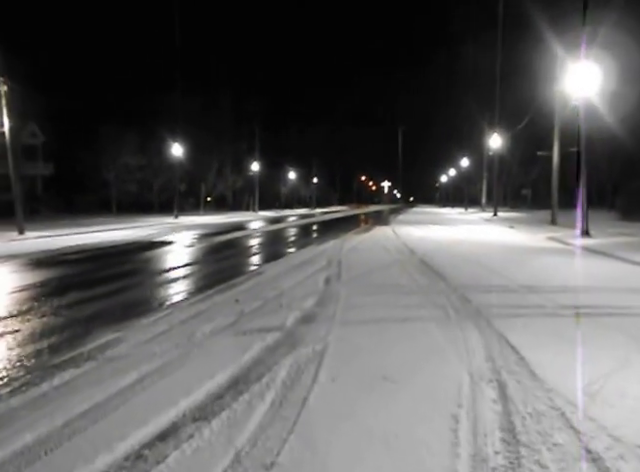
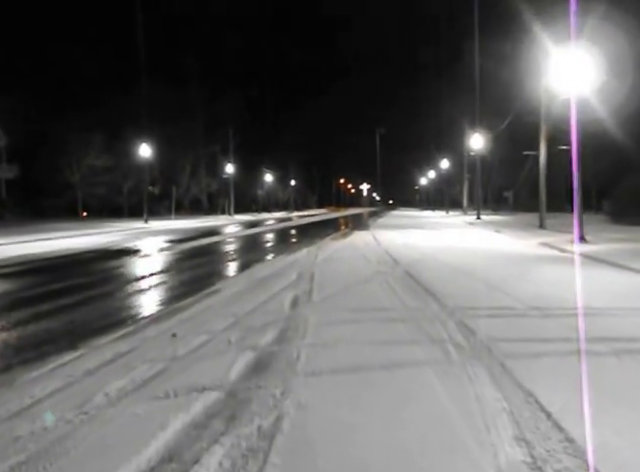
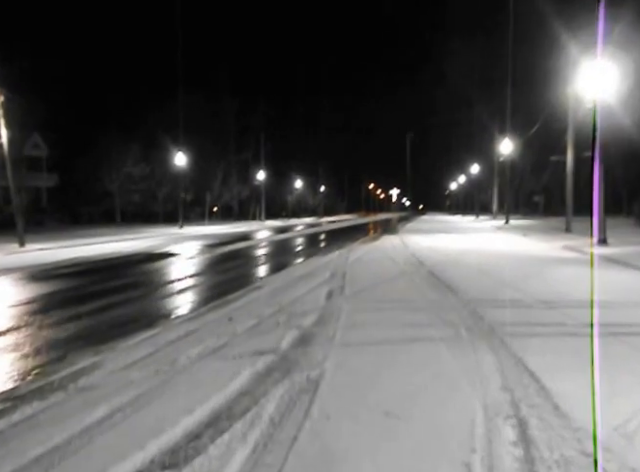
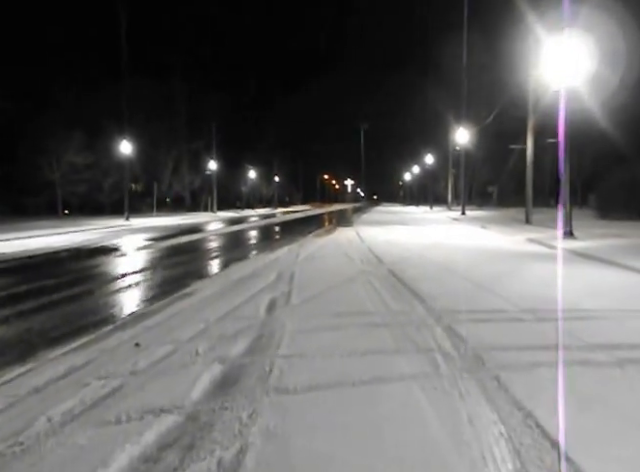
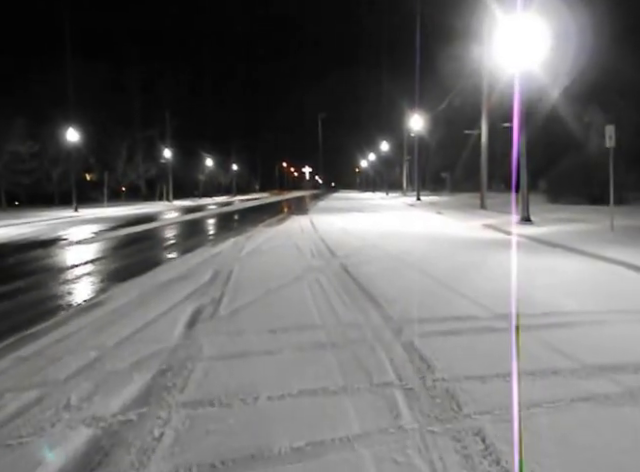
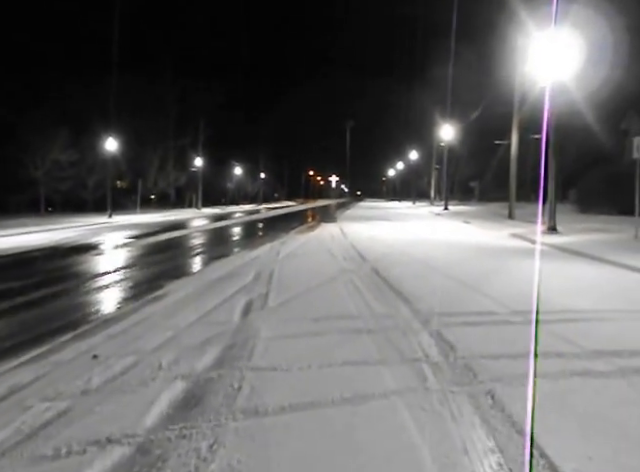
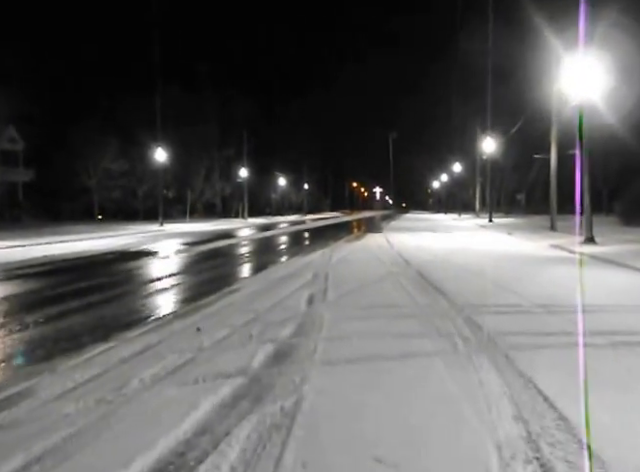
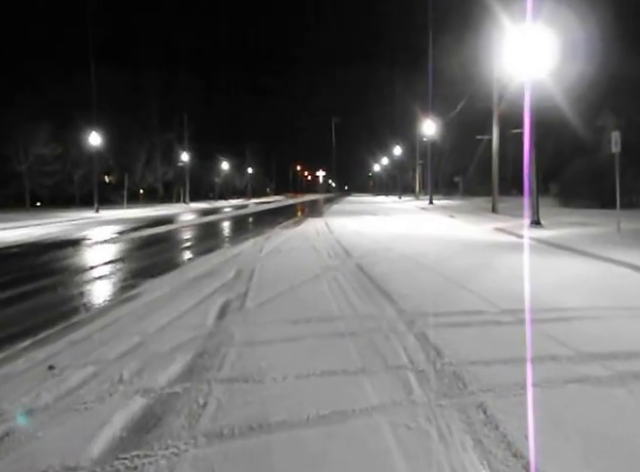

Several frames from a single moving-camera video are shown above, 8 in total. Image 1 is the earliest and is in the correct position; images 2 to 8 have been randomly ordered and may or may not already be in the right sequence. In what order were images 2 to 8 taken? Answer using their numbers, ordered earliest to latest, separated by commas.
3, 7, 2, 4, 6, 8, 5
